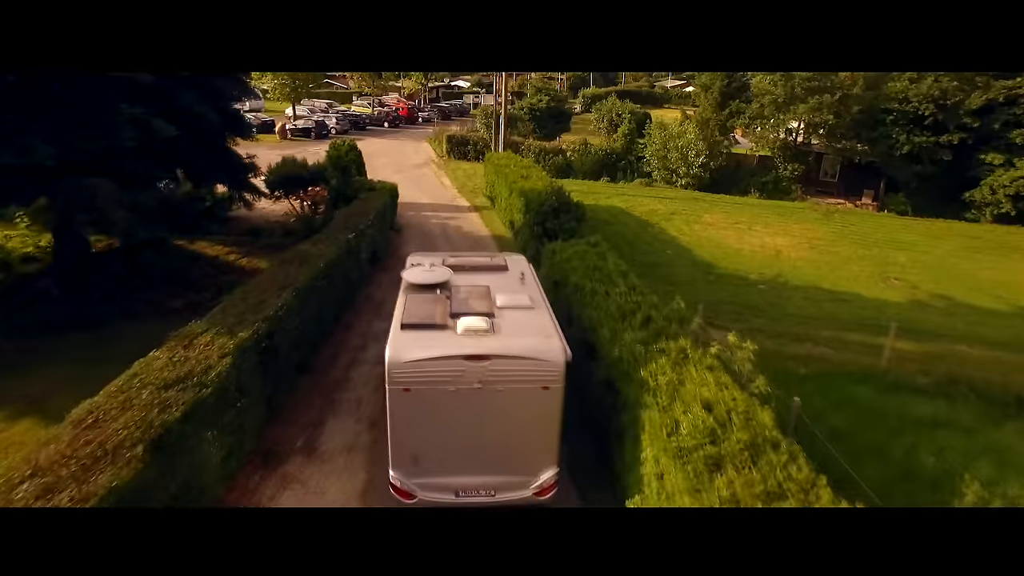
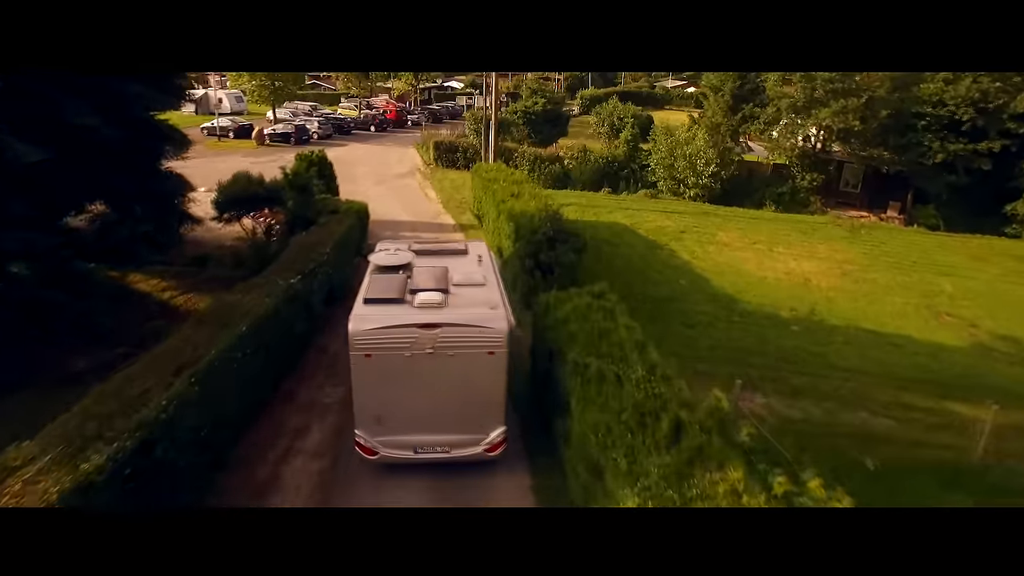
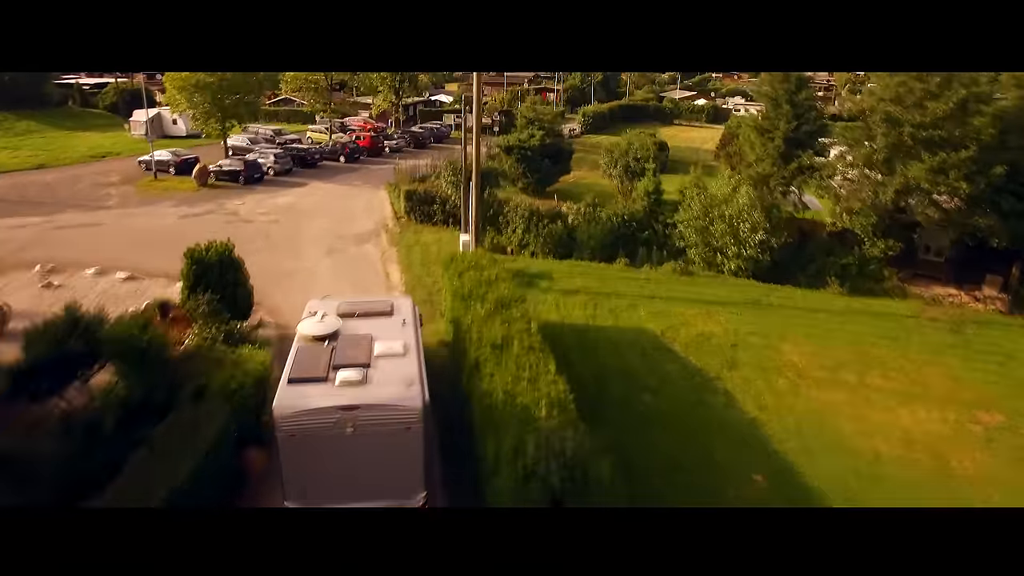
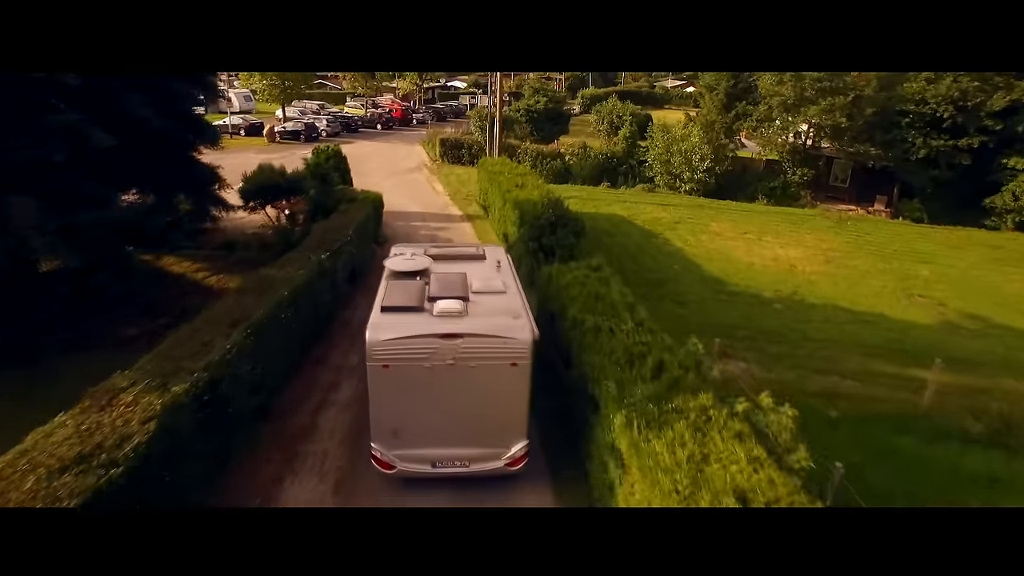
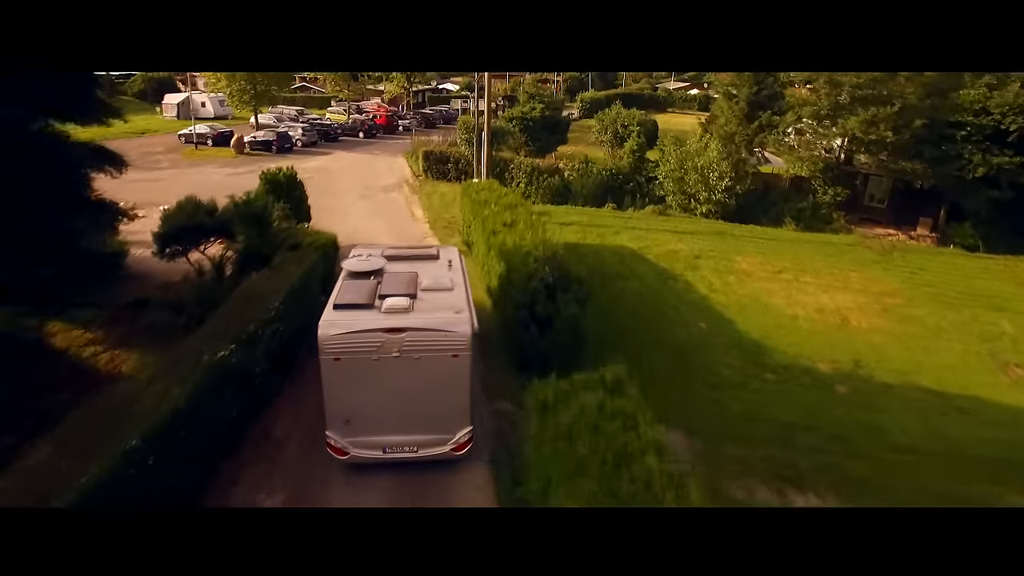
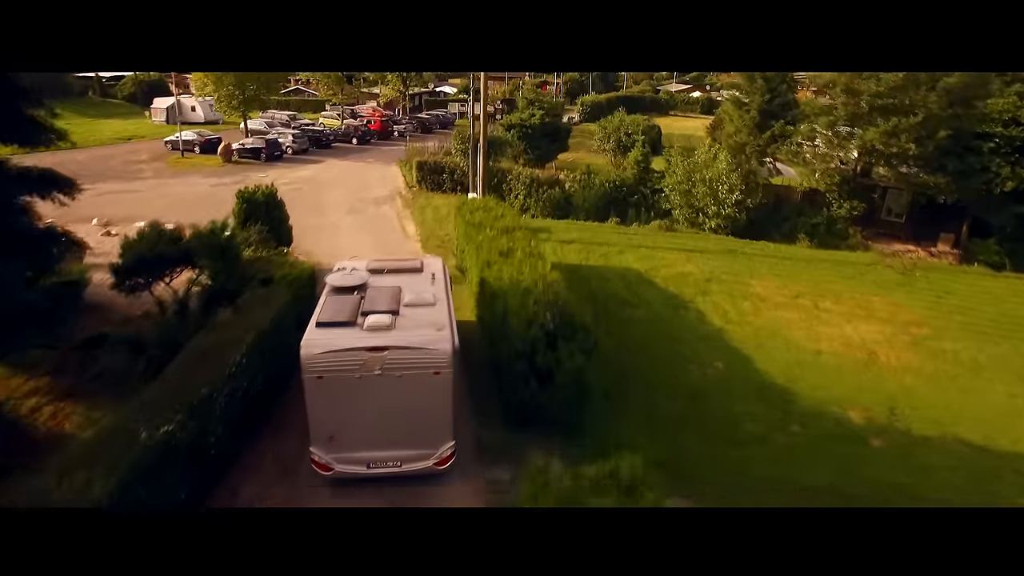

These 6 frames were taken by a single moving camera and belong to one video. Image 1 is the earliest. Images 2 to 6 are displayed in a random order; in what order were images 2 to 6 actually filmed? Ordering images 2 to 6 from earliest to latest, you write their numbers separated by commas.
4, 2, 5, 6, 3
